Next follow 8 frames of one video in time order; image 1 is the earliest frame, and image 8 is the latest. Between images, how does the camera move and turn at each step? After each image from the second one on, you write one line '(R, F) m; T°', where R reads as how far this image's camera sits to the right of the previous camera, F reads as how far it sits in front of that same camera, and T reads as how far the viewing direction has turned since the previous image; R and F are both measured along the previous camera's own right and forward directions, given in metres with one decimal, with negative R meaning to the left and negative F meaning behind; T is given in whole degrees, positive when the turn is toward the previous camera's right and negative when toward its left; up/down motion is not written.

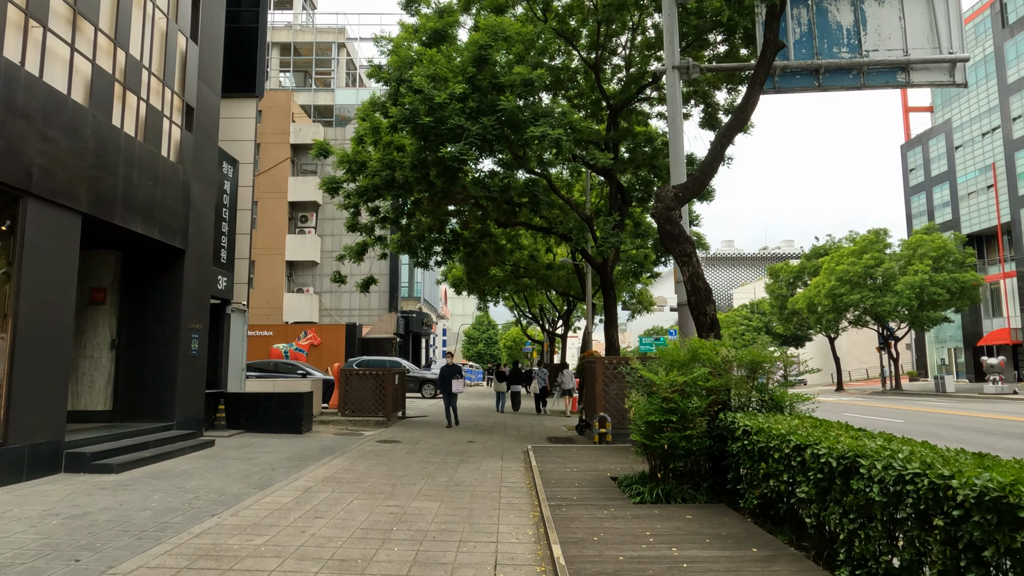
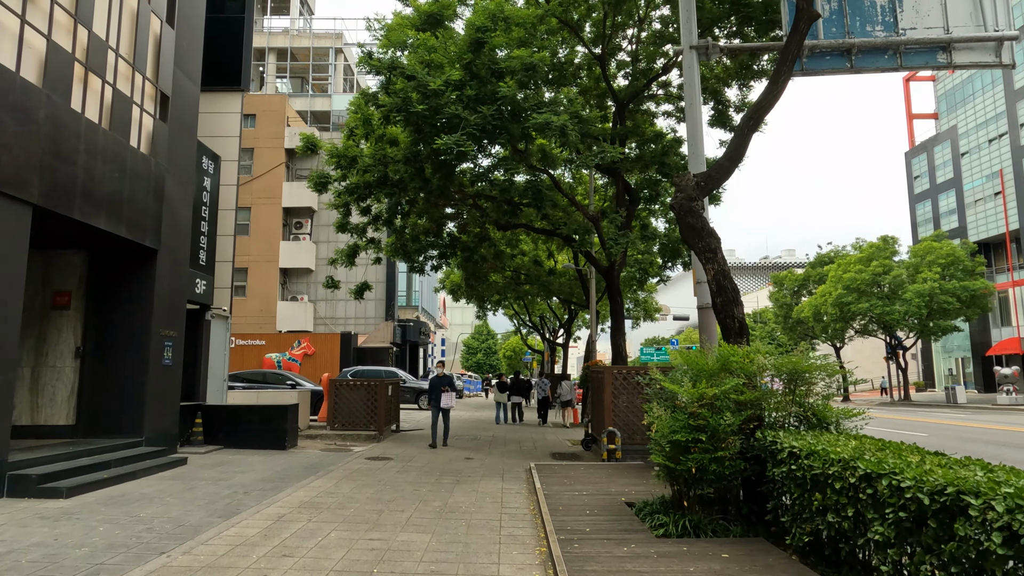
(0.0, +1.0) m; 0°
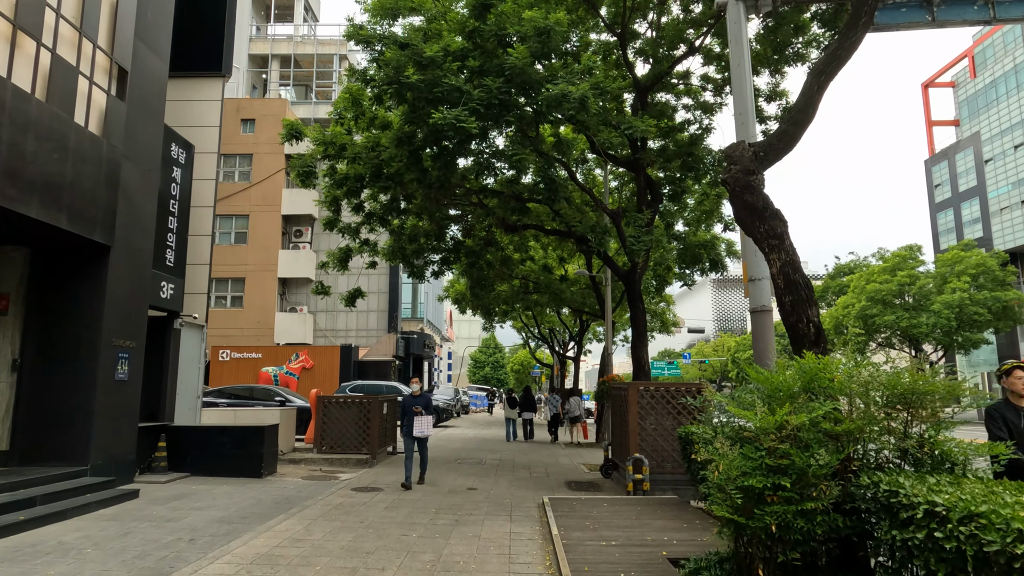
(0.0, +1.6) m; -1°
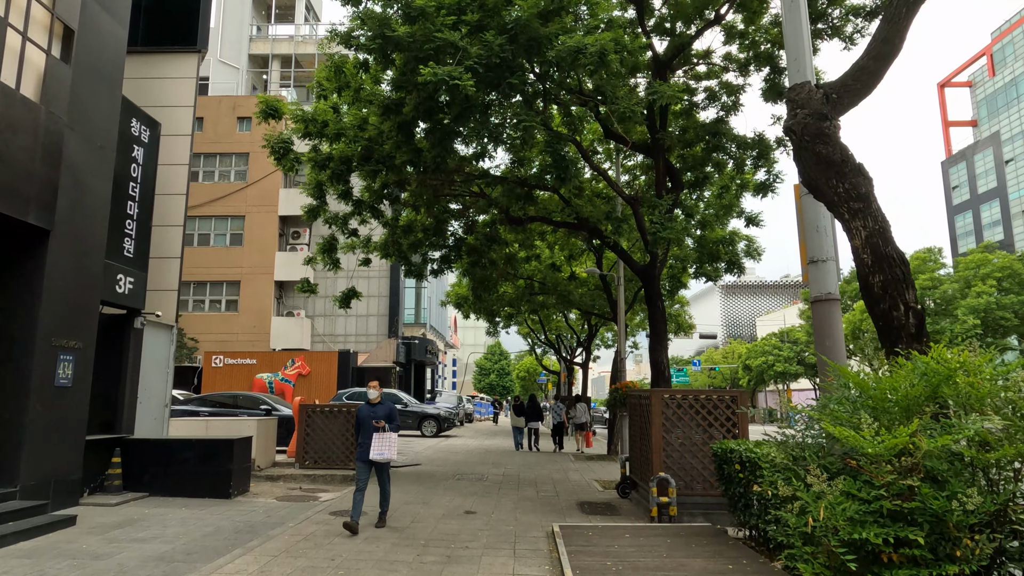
(0.0, +1.4) m; -1°
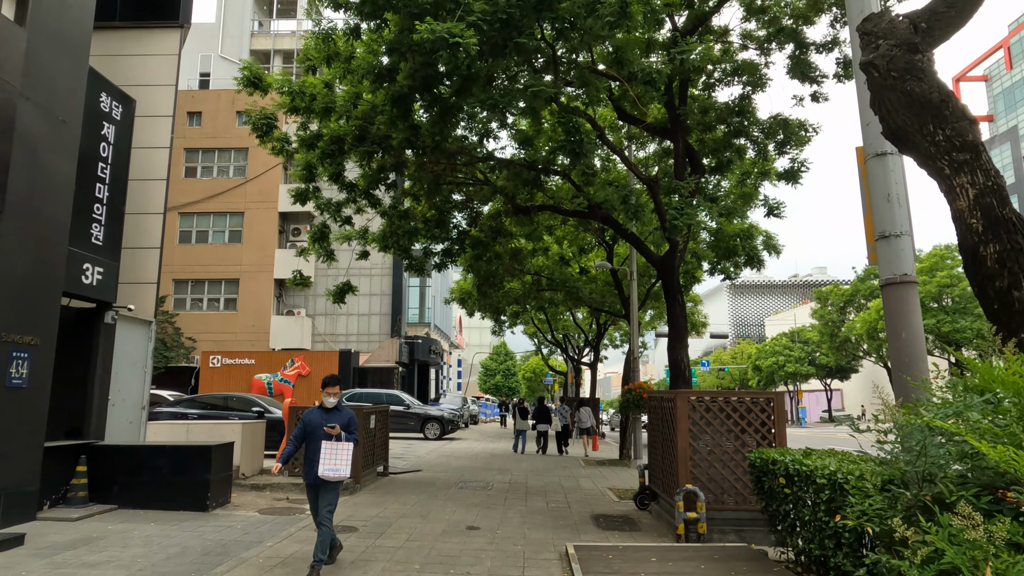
(0.0, +1.0) m; 0°
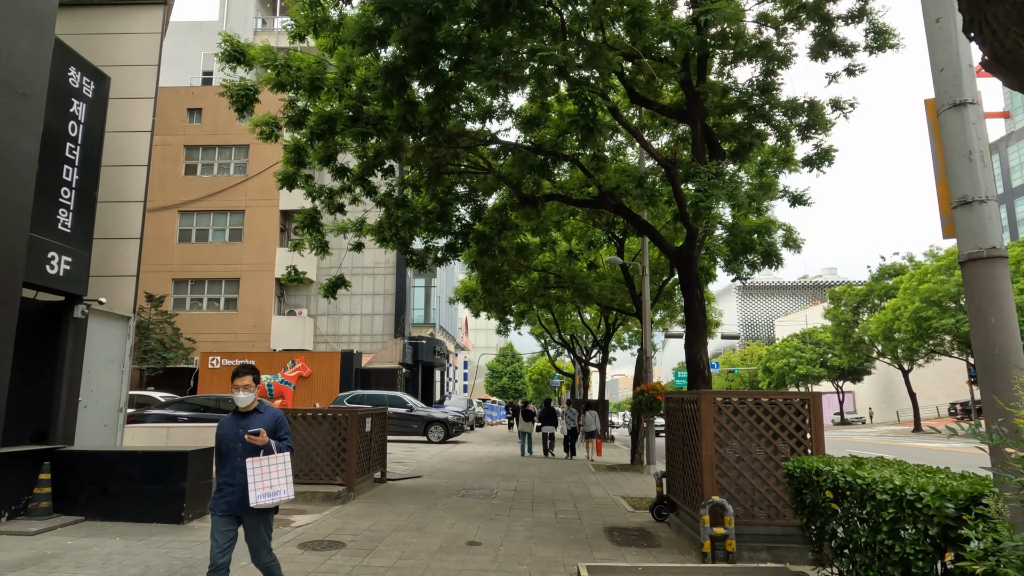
(0.0, +0.8) m; -1°
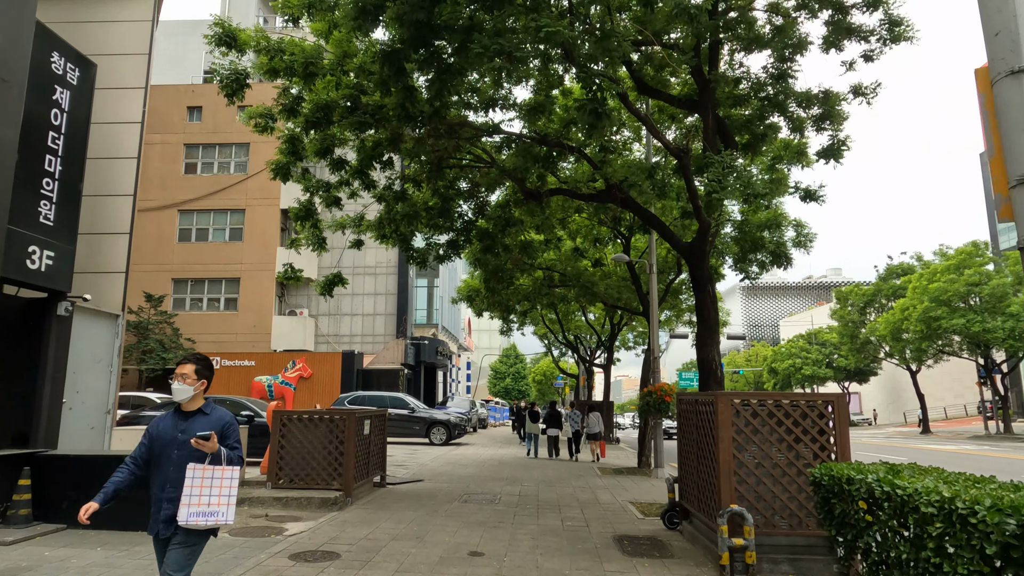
(0.0, +0.4) m; 0°
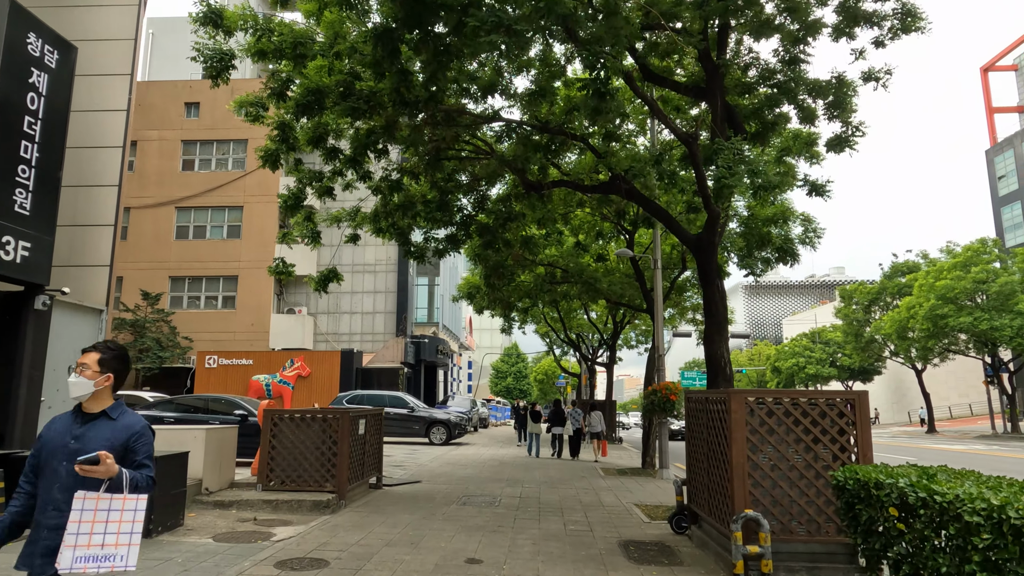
(0.0, +0.4) m; 0°
